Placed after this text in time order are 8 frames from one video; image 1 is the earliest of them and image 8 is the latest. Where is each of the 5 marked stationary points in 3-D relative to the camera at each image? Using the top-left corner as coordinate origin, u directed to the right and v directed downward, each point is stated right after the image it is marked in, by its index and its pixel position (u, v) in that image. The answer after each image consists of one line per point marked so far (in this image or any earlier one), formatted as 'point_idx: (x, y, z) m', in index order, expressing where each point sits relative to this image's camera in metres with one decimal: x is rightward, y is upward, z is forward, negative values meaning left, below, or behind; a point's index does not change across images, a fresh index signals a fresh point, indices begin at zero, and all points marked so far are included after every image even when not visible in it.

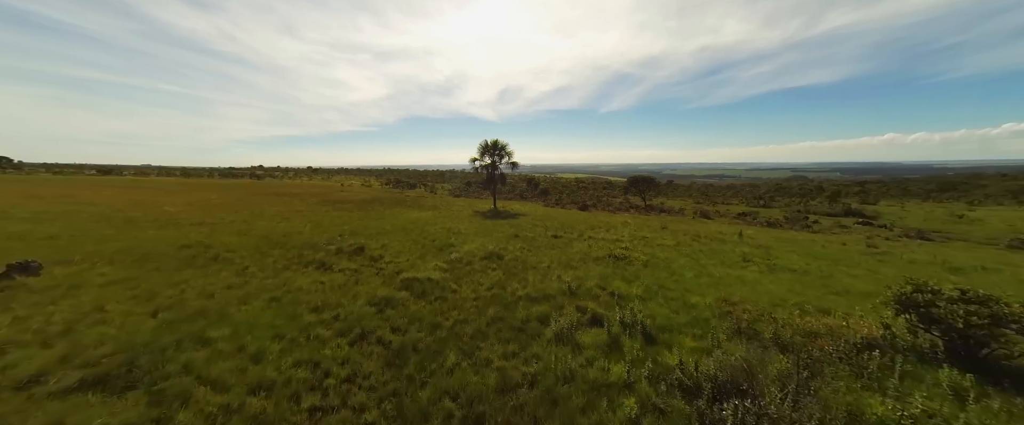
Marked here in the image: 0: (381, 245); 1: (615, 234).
0: (-6.0, -1.5, +13.0) m
1: (+6.5, -1.4, +18.3) m
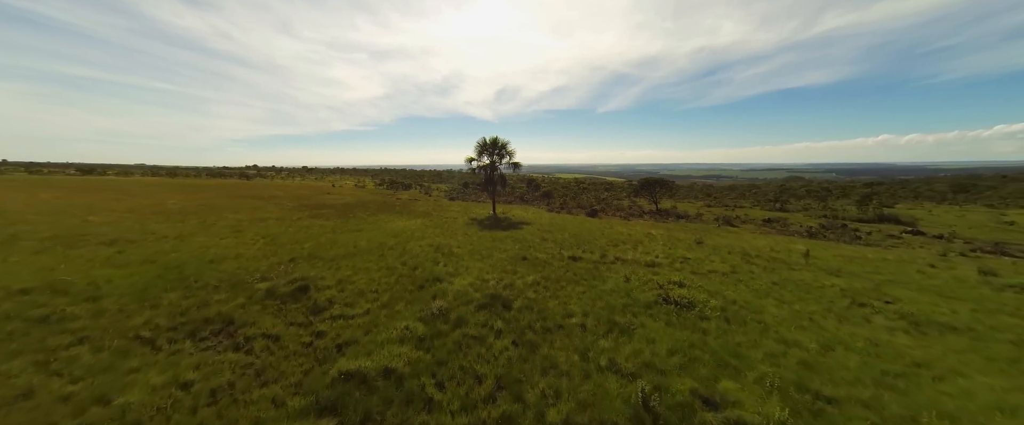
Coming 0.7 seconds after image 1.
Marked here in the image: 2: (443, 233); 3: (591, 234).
0: (-5.6, -2.1, +9.3) m
1: (+6.7, -2.1, +14.6) m
2: (-4.6, -1.4, +19.1) m
3: (+5.4, -1.5, +19.6) m
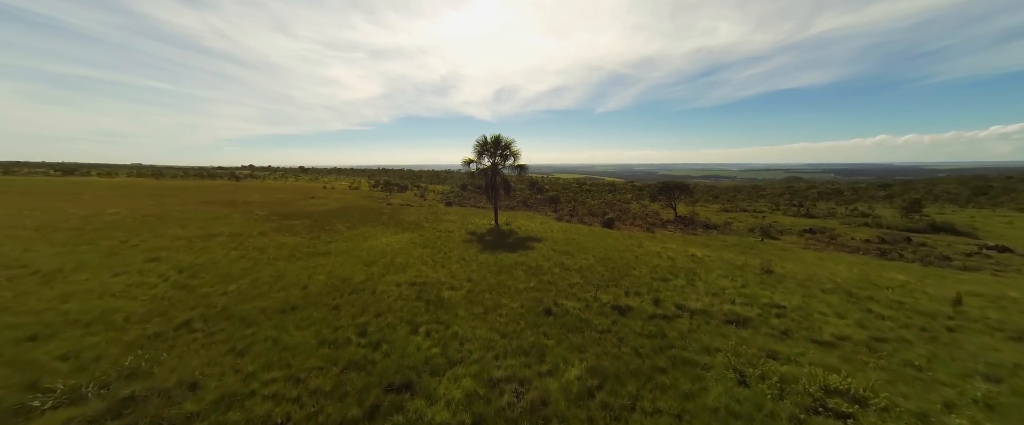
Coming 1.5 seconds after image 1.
0: (-5.1, -3.1, +5.1) m
1: (+7.3, -3.0, +10.4) m
2: (-4.1, -2.3, +14.8) m
3: (+5.9, -2.5, +15.3) m
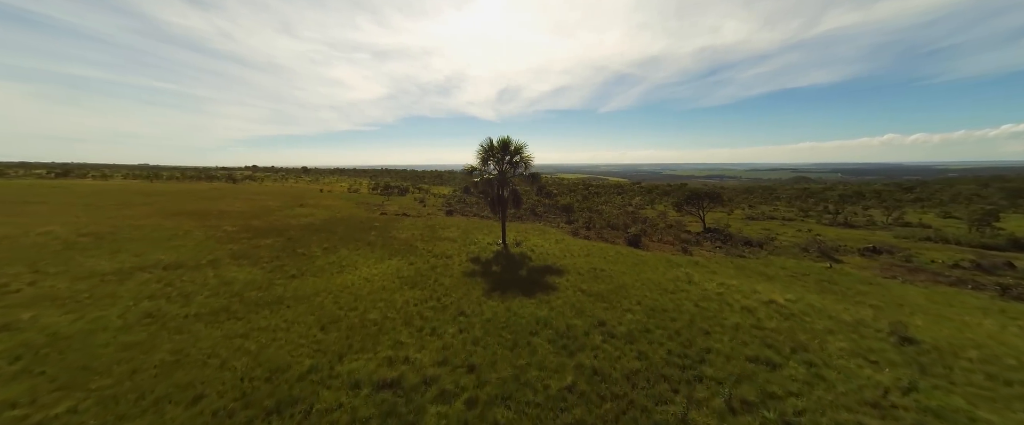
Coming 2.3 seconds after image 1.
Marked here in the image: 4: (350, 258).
0: (-4.5, -4.4, +1.0) m
1: (+7.9, -4.3, +6.2) m
2: (-3.4, -3.6, +10.7) m
3: (+6.6, -3.8, +11.2) m
4: (-10.2, -2.8, +18.2) m
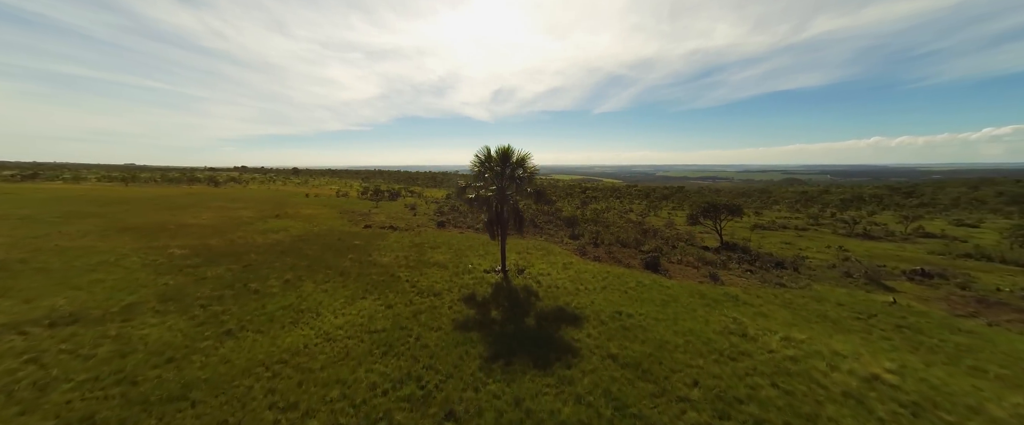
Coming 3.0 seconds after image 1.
0: (-4.0, -5.7, -2.5) m
1: (+8.3, -5.6, +3.0) m
2: (-3.1, -5.0, +7.3) m
3: (+6.9, -5.1, +7.9) m
4: (-10.0, -4.2, +14.6) m
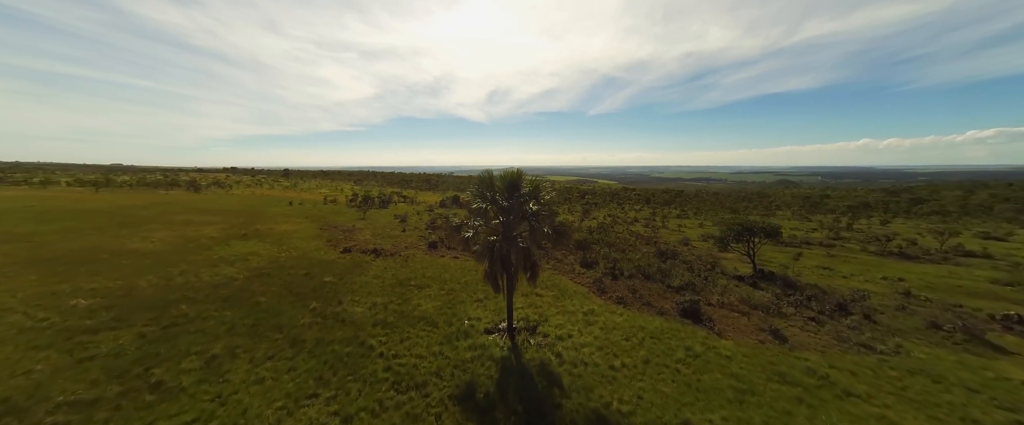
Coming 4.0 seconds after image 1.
0: (-3.2, -7.8, -7.0) m
1: (+9.0, -7.7, -1.3) m
2: (-2.5, -7.0, +2.8) m
3: (+7.5, -7.2, +3.6) m
4: (-9.5, -6.3, +10.0) m
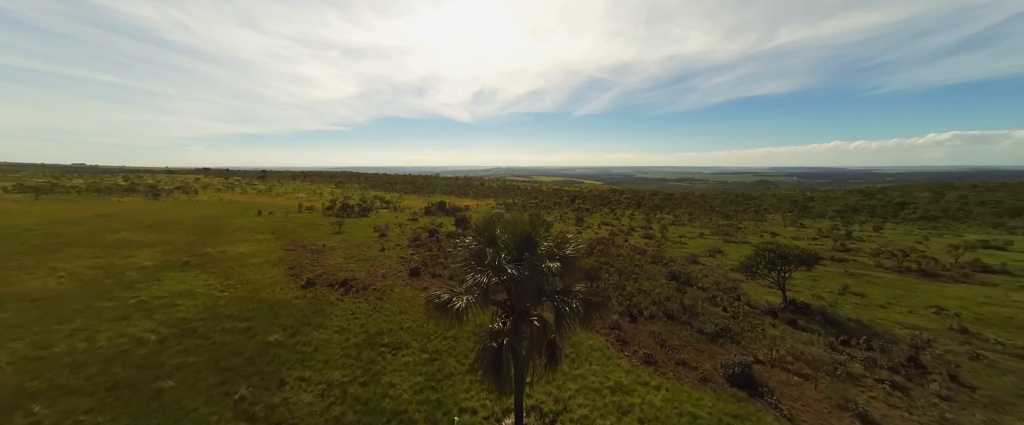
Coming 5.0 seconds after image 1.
0: (-1.9, -9.8, -11.3) m
1: (+10.1, -9.6, -5.1) m
2: (-1.6, -9.1, -1.5) m
3: (+8.3, -9.1, -0.3) m
4: (-8.9, -8.3, +5.4) m
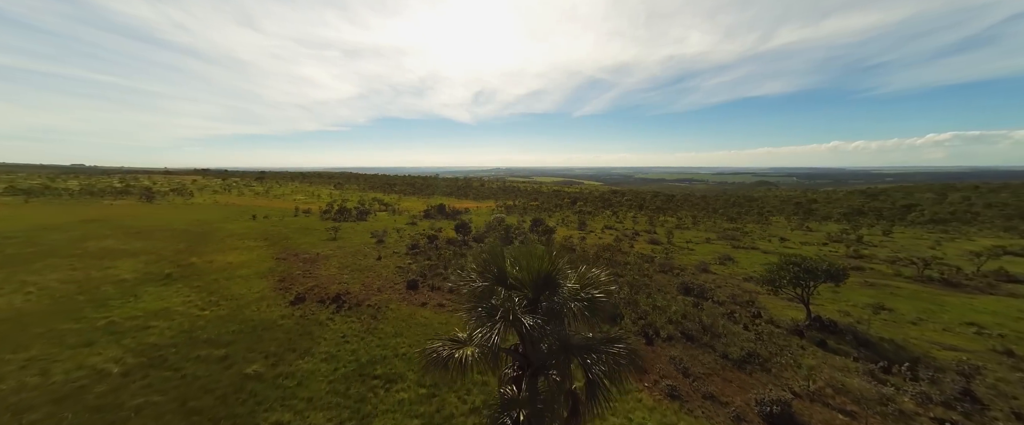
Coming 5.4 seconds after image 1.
0: (-1.5, -10.5, -13.0) m
1: (+10.5, -10.3, -6.8) m
2: (-1.2, -9.8, -3.2) m
3: (+8.7, -9.9, -2.0) m
4: (-8.5, -9.1, +3.7) m
